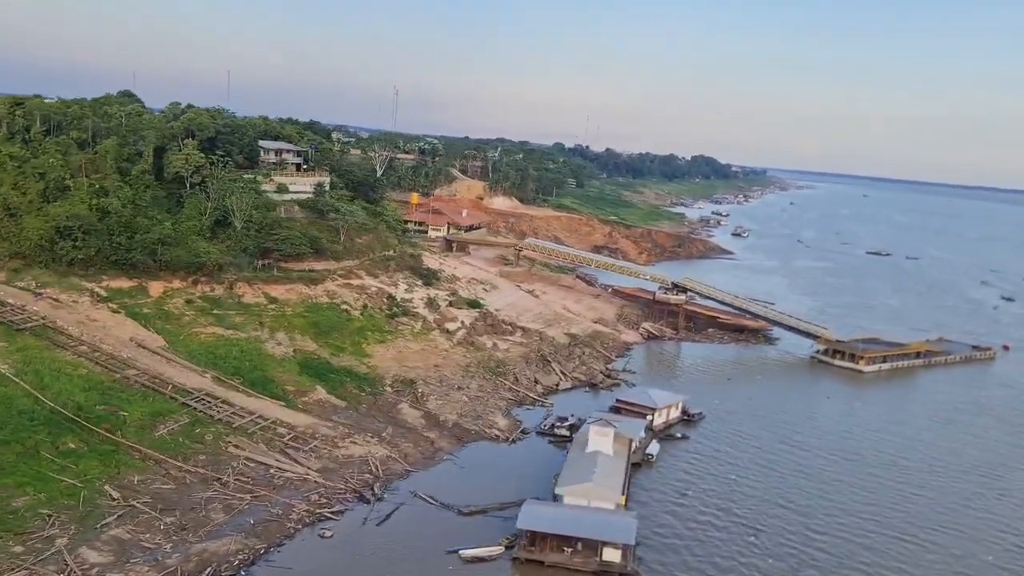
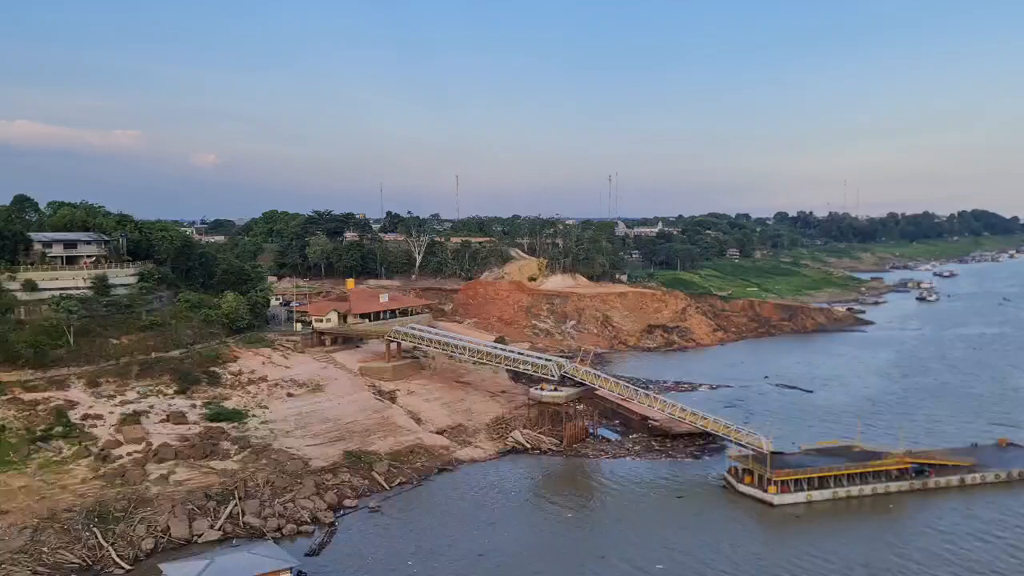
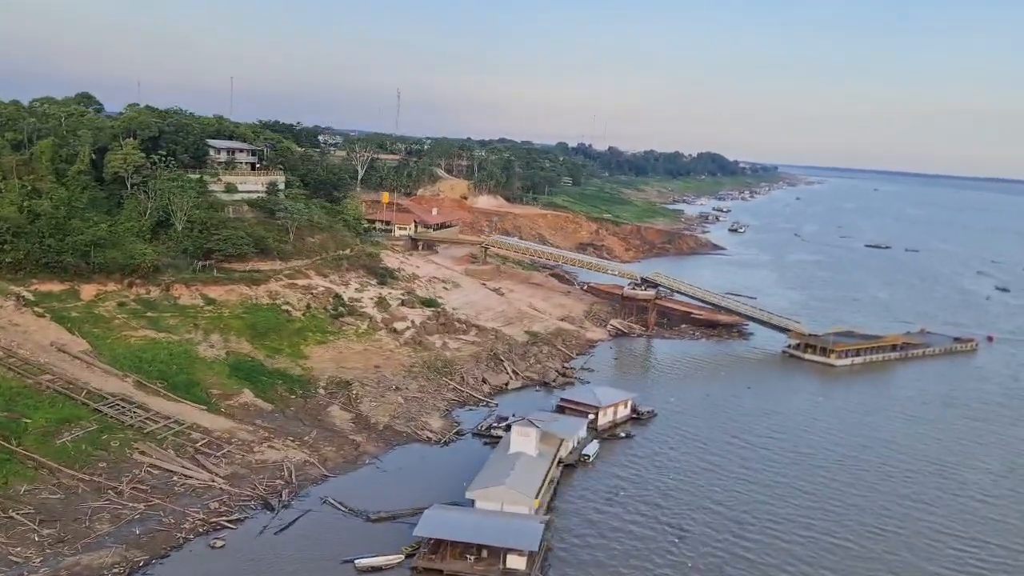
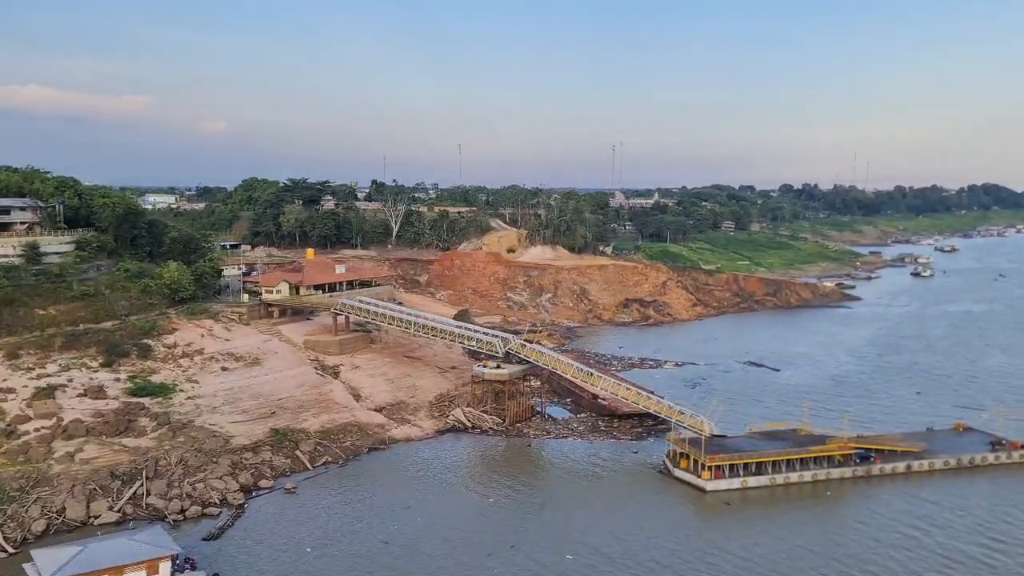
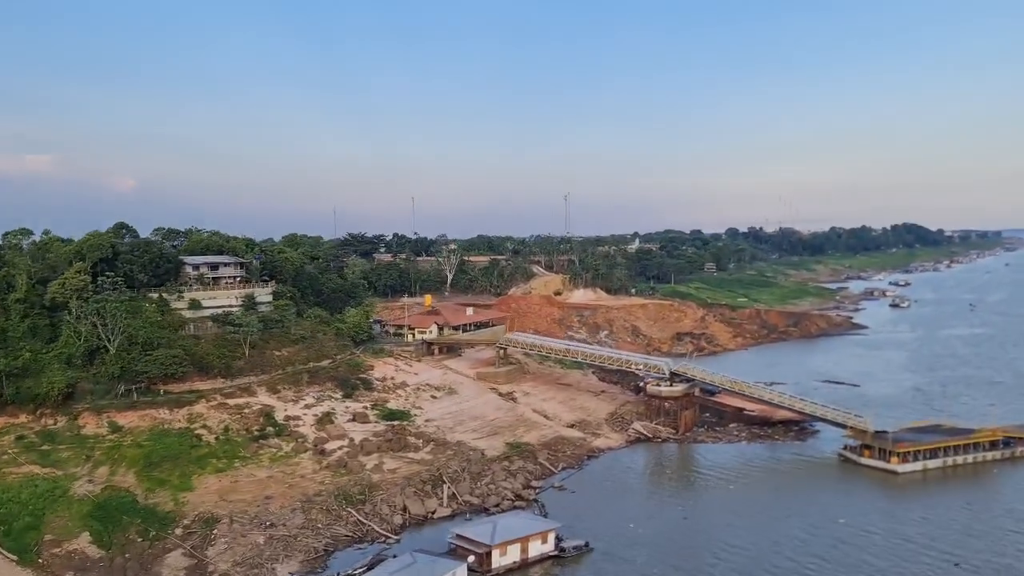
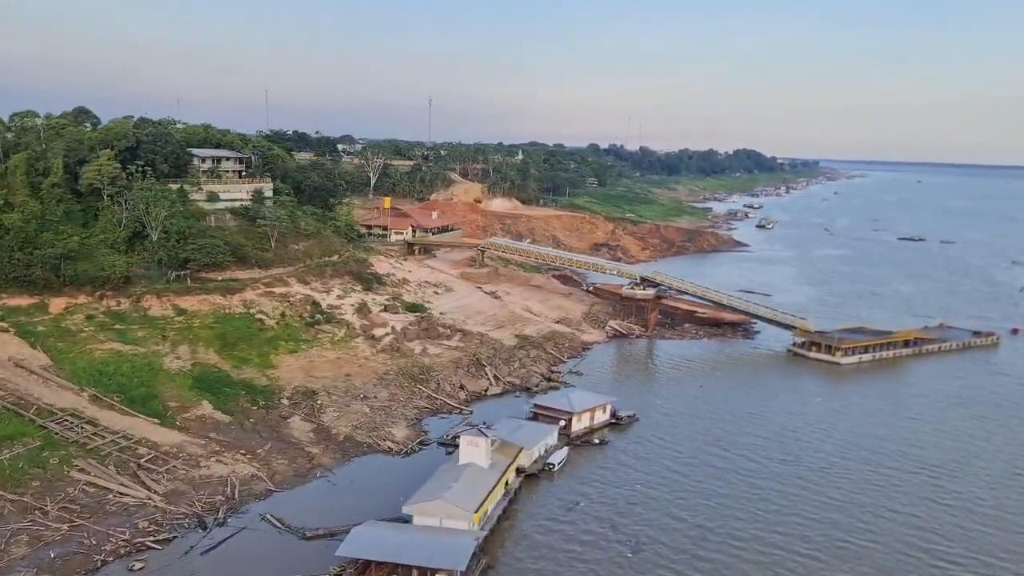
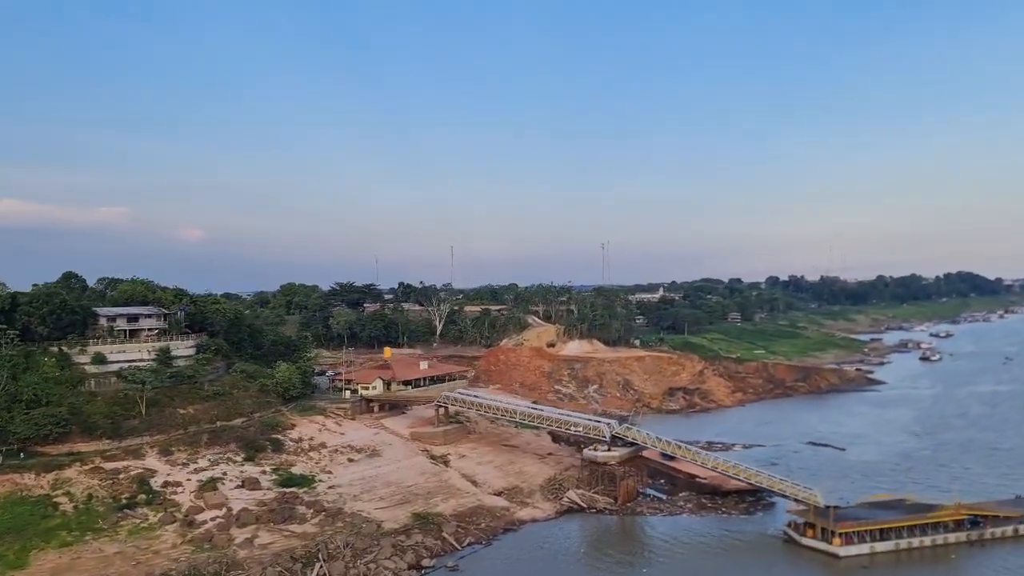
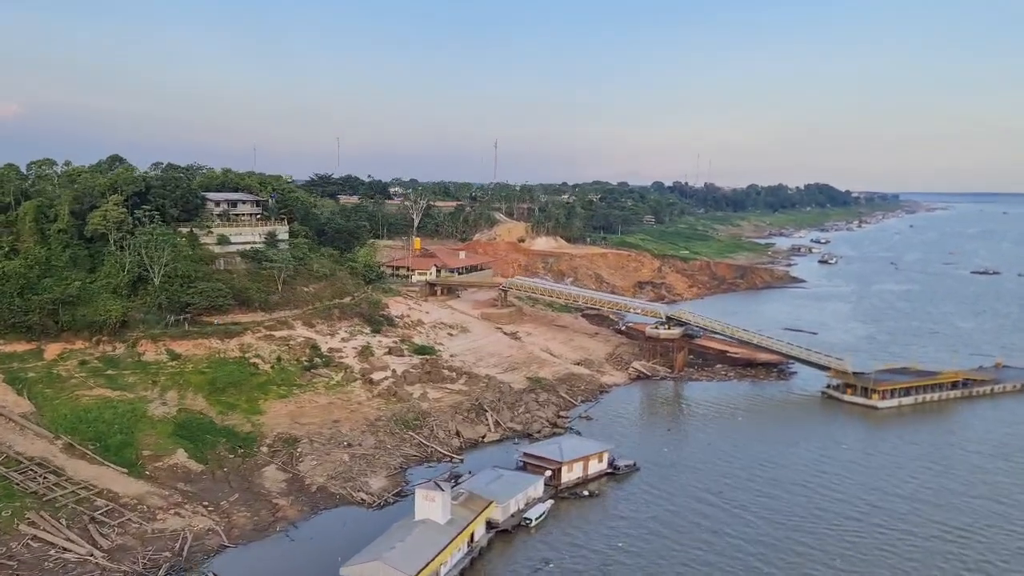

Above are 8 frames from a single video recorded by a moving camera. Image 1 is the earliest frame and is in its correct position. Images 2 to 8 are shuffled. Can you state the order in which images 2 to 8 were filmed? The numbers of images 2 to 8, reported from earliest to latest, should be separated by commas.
3, 6, 8, 5, 7, 2, 4
